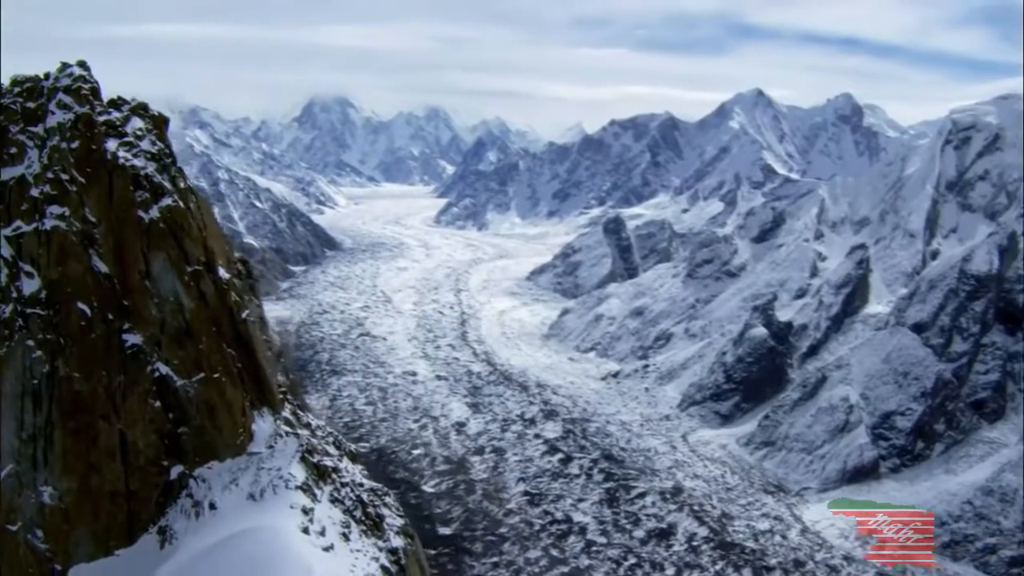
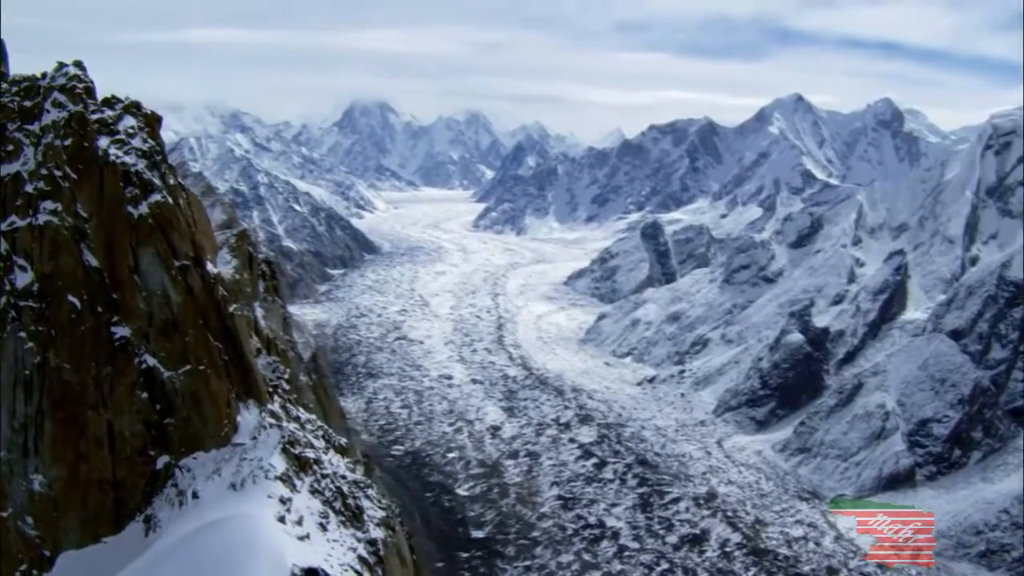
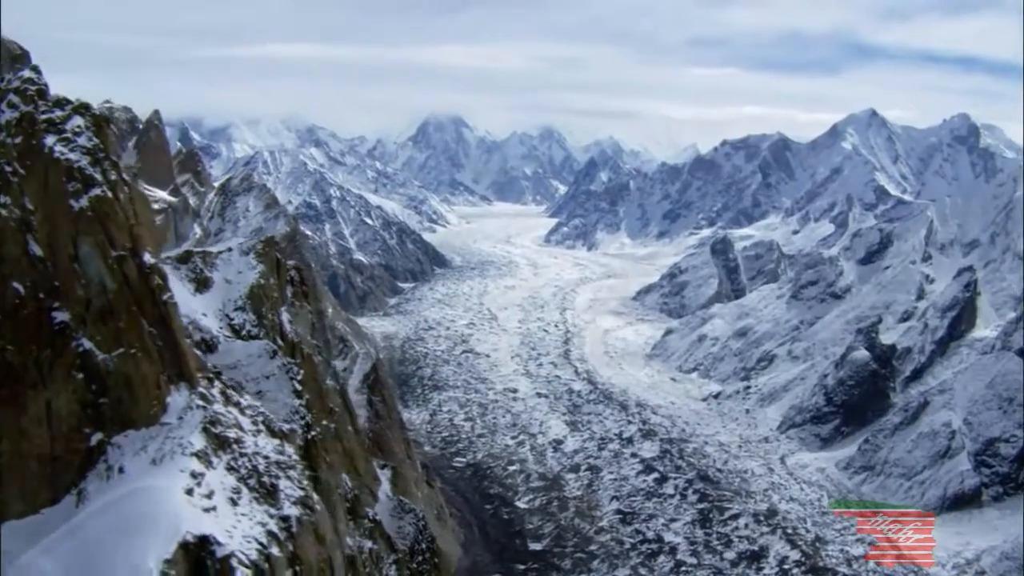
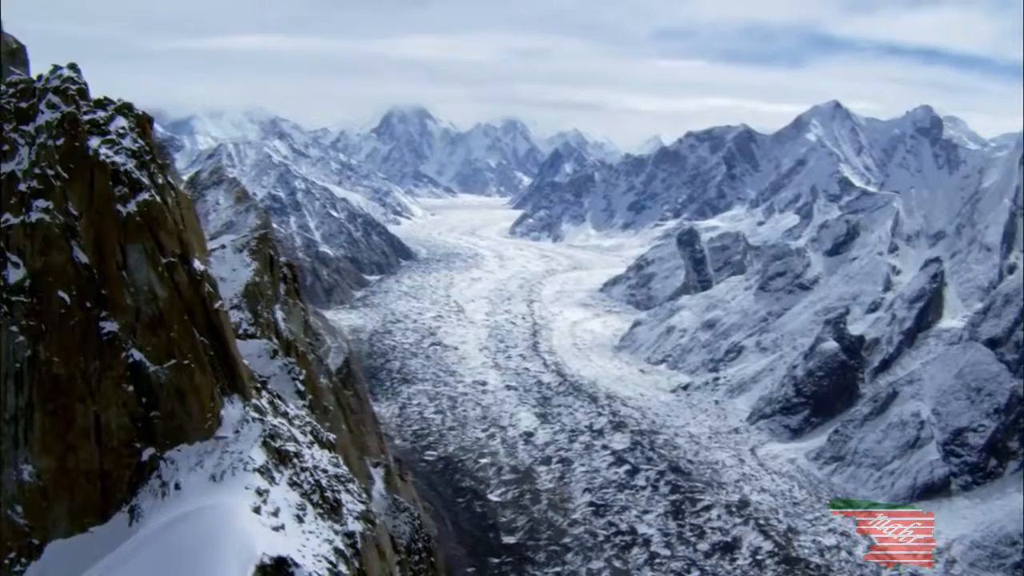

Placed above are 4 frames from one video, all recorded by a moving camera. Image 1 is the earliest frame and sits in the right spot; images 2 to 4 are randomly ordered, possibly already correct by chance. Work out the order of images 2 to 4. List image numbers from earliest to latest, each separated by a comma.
2, 4, 3
